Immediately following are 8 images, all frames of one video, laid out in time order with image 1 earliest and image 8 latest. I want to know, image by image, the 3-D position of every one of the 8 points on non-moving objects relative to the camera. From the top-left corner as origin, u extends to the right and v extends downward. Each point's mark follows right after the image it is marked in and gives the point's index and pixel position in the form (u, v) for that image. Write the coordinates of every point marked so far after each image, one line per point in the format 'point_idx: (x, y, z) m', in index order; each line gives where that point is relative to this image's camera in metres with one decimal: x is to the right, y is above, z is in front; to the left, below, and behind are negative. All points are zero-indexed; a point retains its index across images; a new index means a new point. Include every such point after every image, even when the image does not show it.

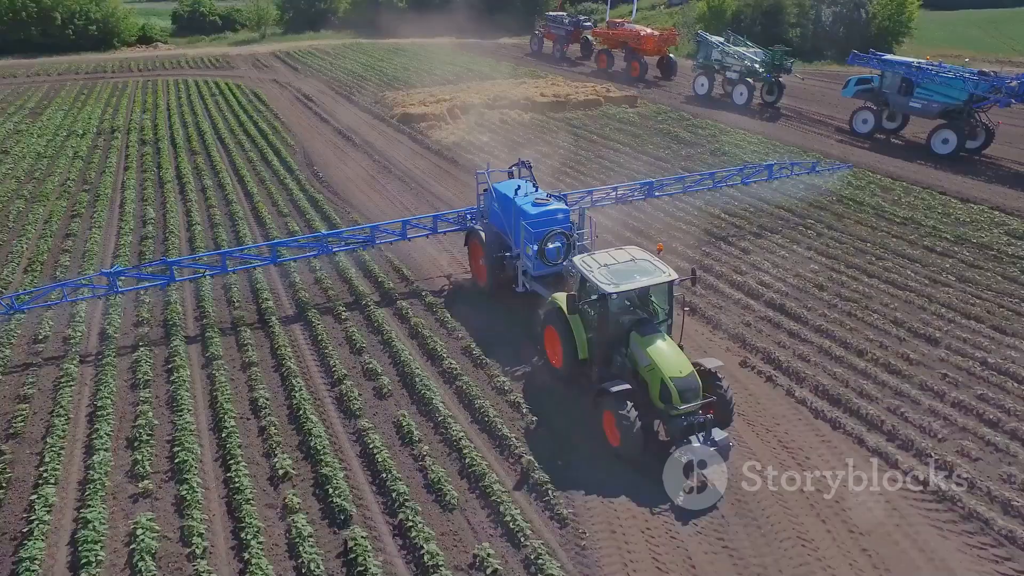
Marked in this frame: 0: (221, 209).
0: (-7.5, +2.1, +16.4) m
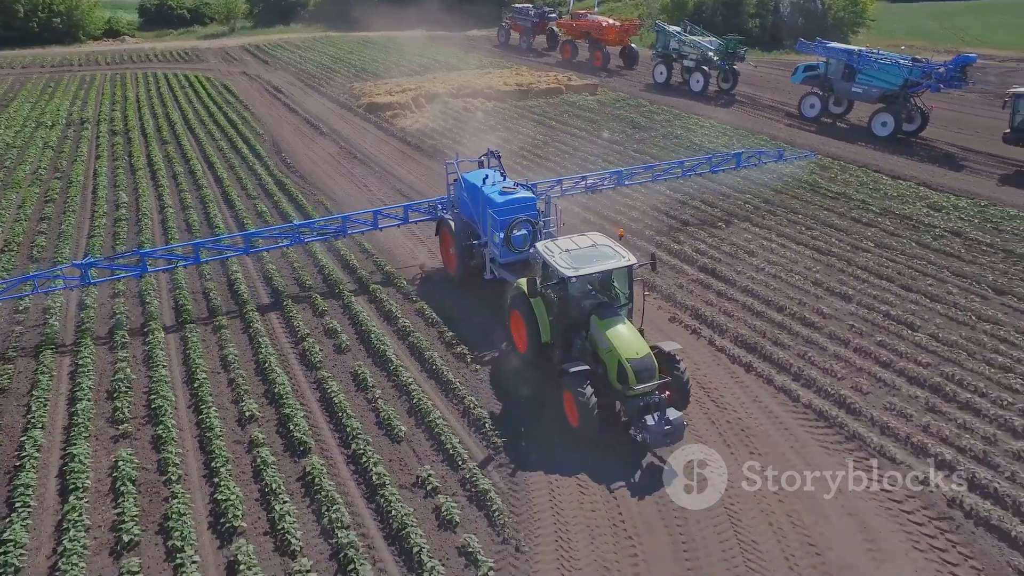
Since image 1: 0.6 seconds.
0: (-8.6, +2.6, +17.1) m
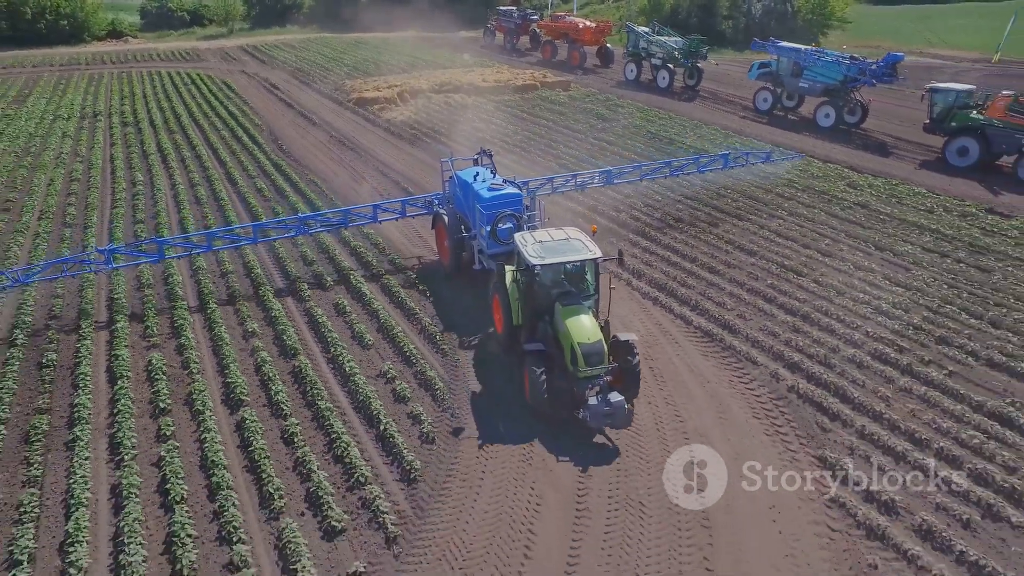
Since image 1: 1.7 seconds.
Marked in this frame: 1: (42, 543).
0: (-9.6, +3.5, +19.4) m
1: (-5.1, -2.8, +7.1) m
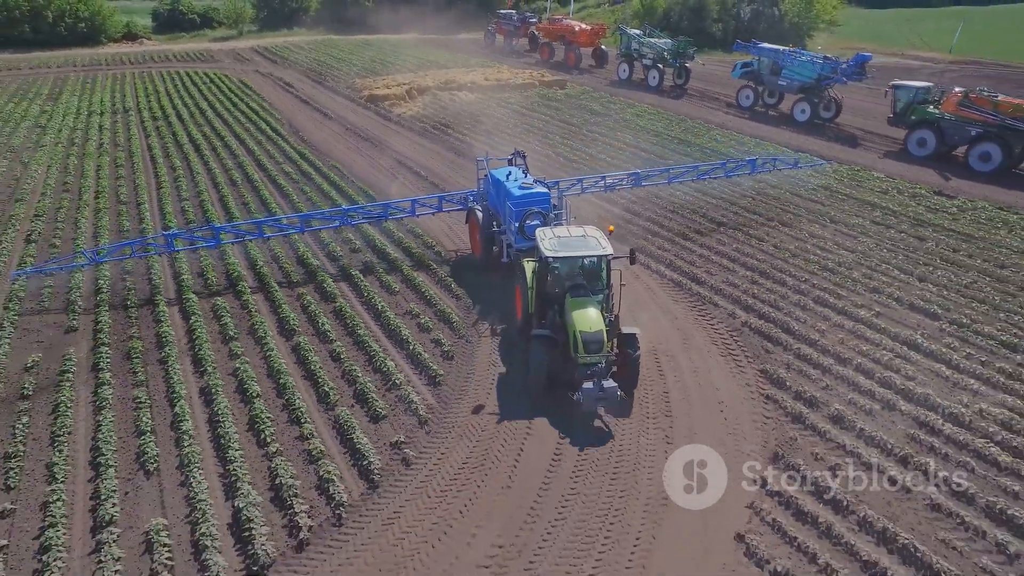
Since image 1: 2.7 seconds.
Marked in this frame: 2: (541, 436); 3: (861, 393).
0: (-9.5, +4.3, +21.4) m
1: (-5.1, -1.9, +9.2) m
2: (+0.4, -2.1, +8.8) m
3: (+5.3, -1.6, +9.7) m
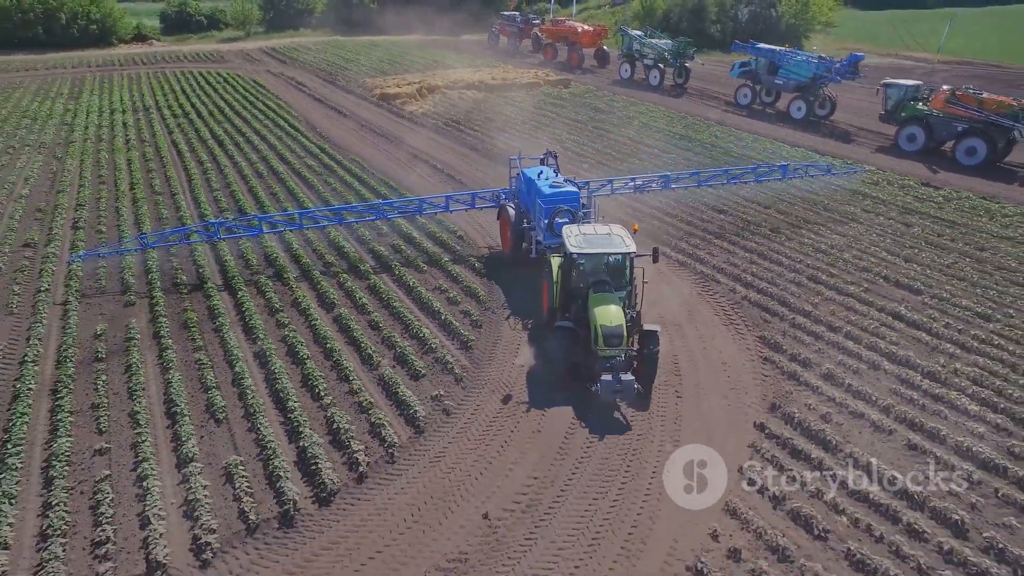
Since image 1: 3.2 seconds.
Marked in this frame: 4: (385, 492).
0: (-9.2, +4.7, +22.5) m
1: (-4.7, -1.5, +10.2) m
2: (+0.8, -1.6, +9.9) m
3: (+5.8, -1.1, +10.8) m
4: (-1.6, -2.6, +8.1) m
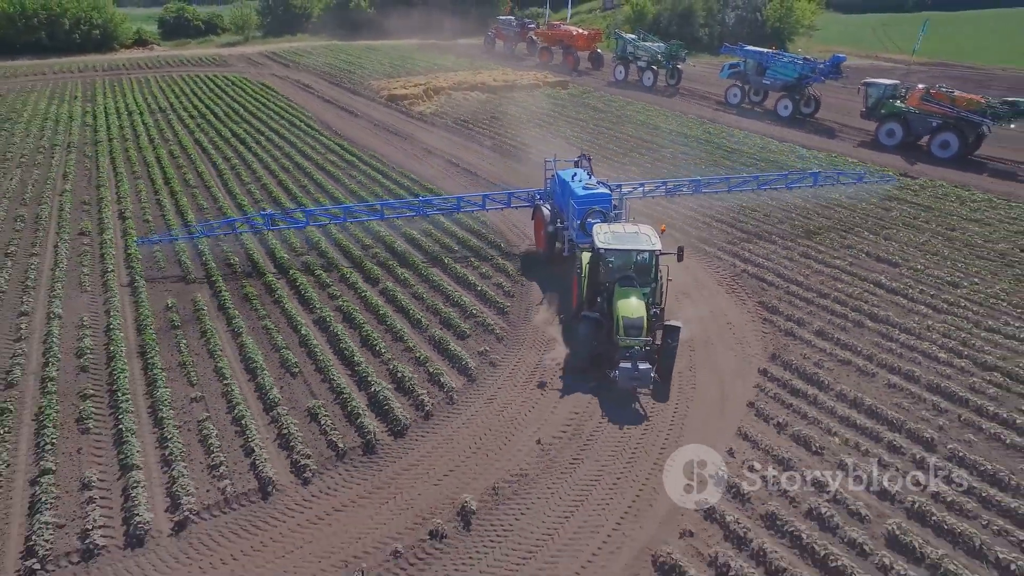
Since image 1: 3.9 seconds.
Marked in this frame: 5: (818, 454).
0: (-8.9, +5.1, +23.8) m
1: (-4.1, -1.0, +11.6) m
2: (+1.4, -1.1, +11.4) m
3: (+6.4, -0.5, +12.4) m
4: (-1.0, -2.1, +9.5) m
5: (+4.3, -2.3, +8.9) m
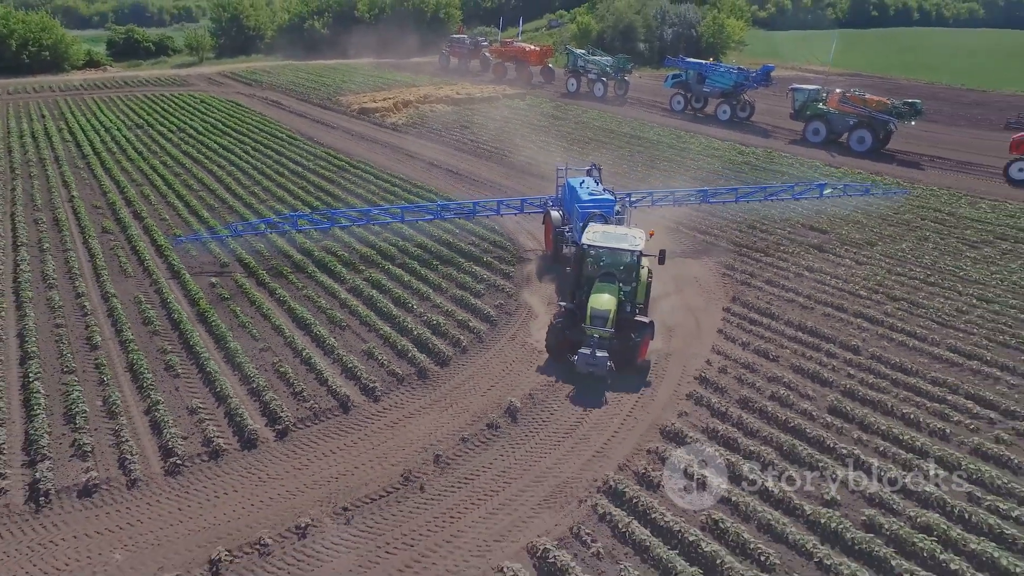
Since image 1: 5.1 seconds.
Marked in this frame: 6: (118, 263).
0: (-9.9, +5.1, +25.4) m
1: (-3.8, -0.4, +13.5) m
2: (+1.6, -0.3, +13.7) m
3: (+6.4, +0.4, +15.2) m
4: (-0.5, -1.3, +11.6) m
5: (+4.7, -1.3, +11.5) m
6: (-9.7, +0.6, +15.6) m
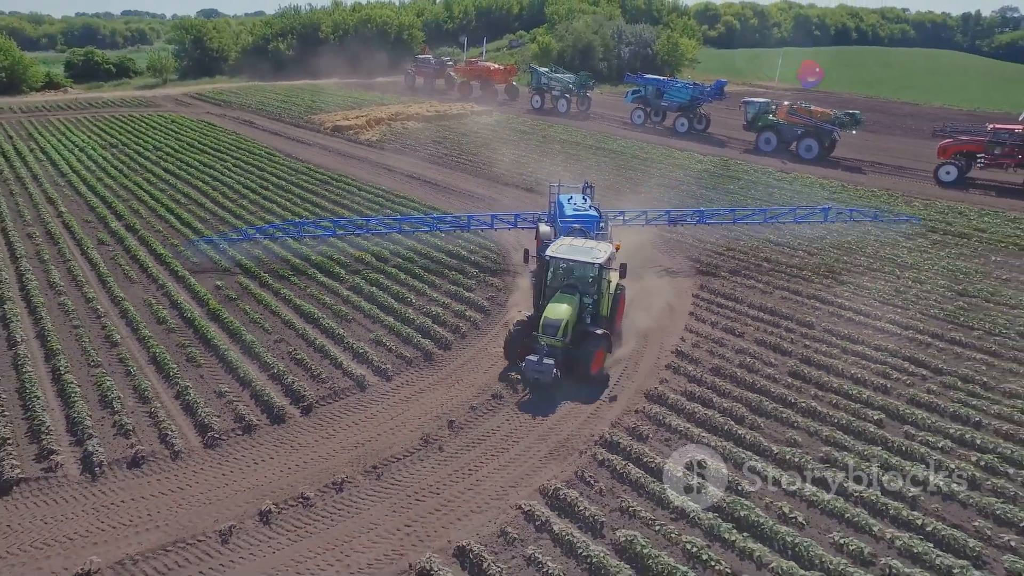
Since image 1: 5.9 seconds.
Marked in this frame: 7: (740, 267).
0: (-10.9, +4.6, +26.2) m
1: (-4.1, -0.3, +14.5) m
2: (+1.4, -0.1, +15.1) m
3: (+6.1, +0.7, +16.8) m
4: (-0.6, -1.1, +12.8) m
5: (+4.7, -1.0, +13.0) m
6: (-10.0, +0.4, +16.3) m
7: (+5.8, +0.5, +16.4) m
